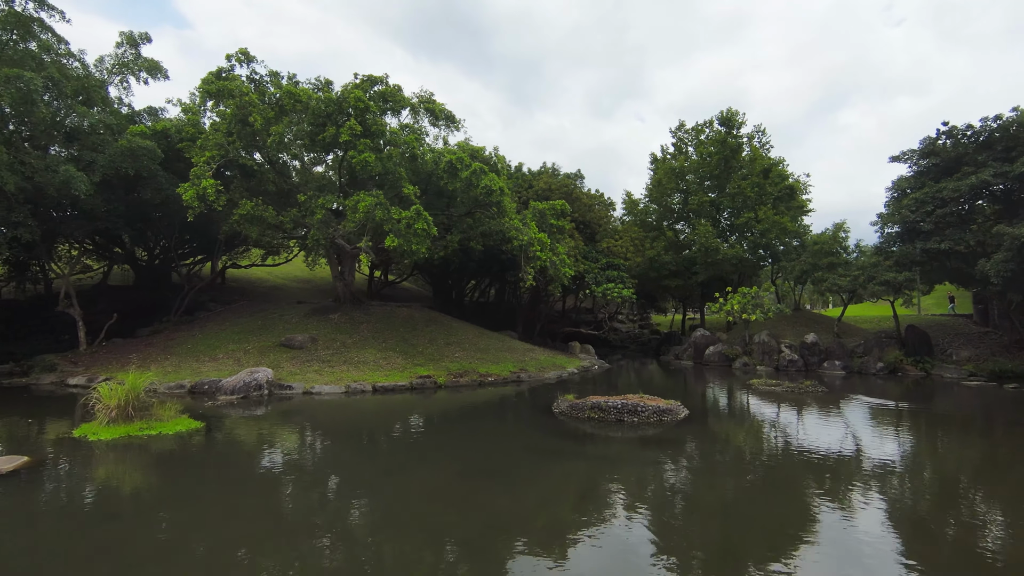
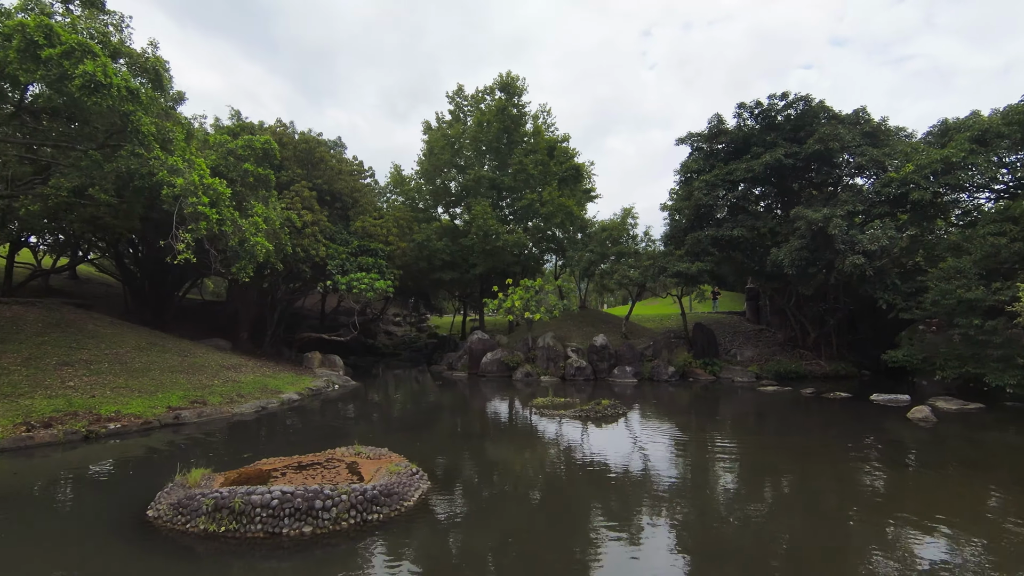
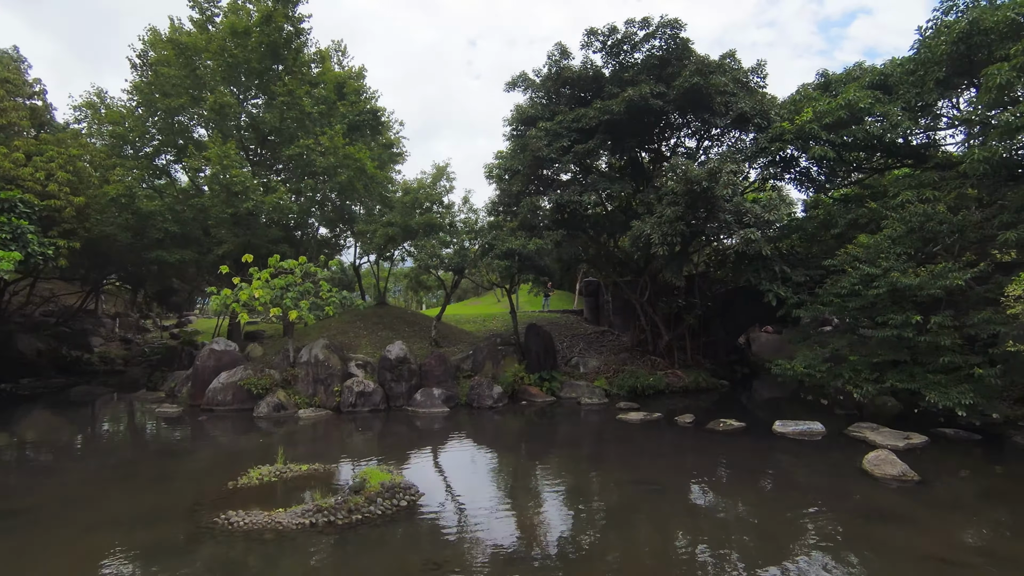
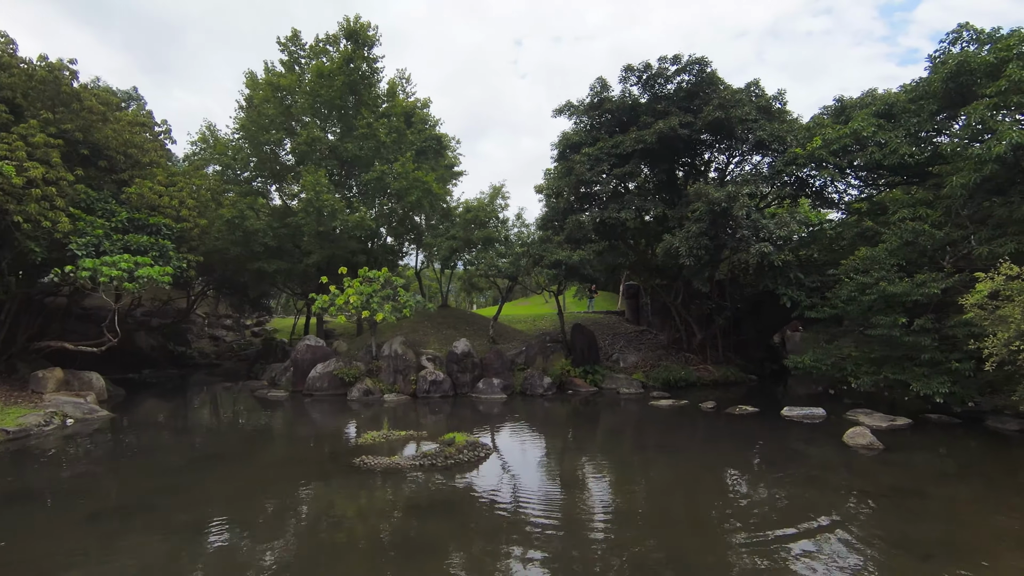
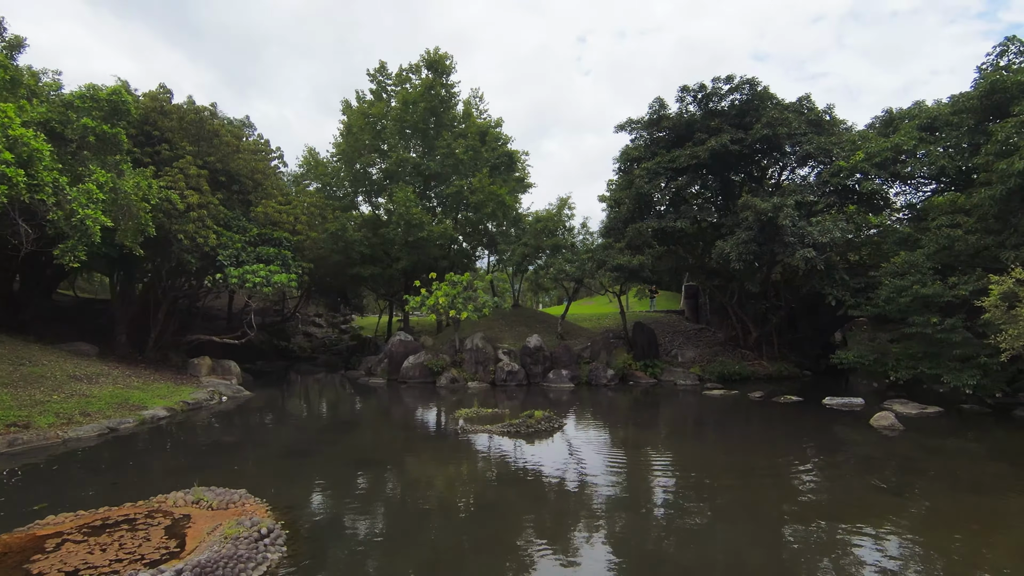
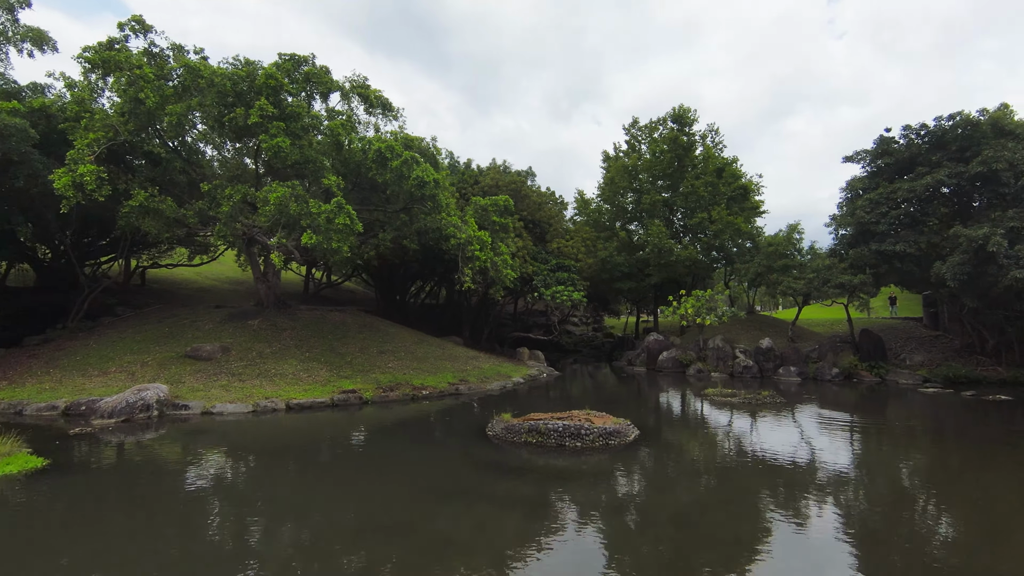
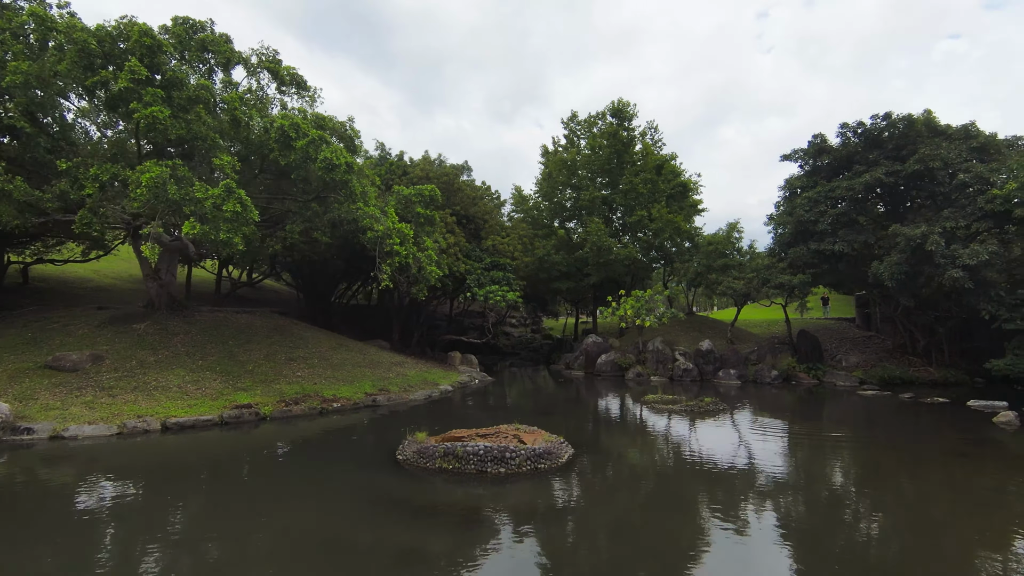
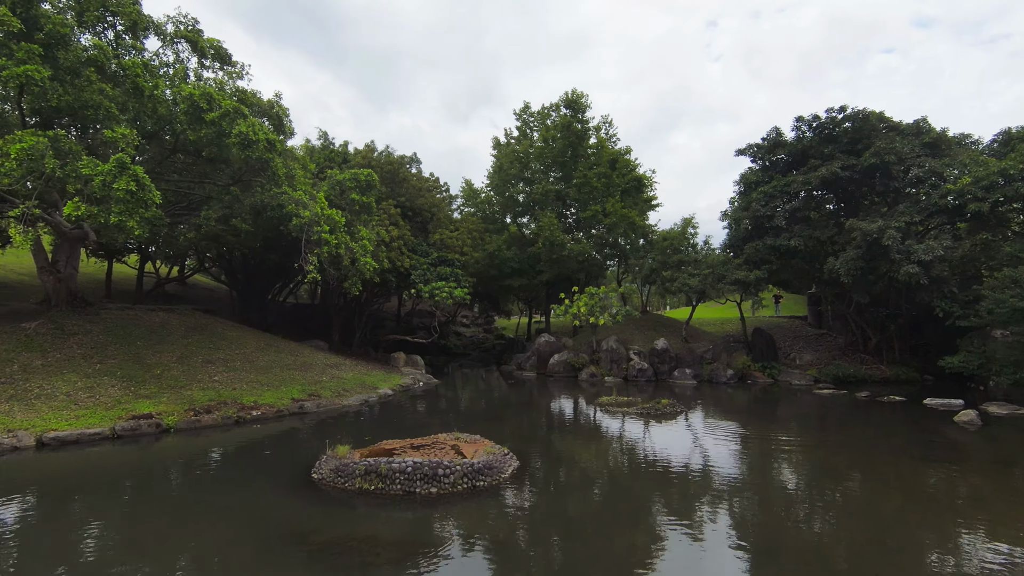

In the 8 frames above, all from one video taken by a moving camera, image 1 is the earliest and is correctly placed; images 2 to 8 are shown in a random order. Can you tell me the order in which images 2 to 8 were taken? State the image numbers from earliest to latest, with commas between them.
6, 7, 8, 2, 5, 4, 3
